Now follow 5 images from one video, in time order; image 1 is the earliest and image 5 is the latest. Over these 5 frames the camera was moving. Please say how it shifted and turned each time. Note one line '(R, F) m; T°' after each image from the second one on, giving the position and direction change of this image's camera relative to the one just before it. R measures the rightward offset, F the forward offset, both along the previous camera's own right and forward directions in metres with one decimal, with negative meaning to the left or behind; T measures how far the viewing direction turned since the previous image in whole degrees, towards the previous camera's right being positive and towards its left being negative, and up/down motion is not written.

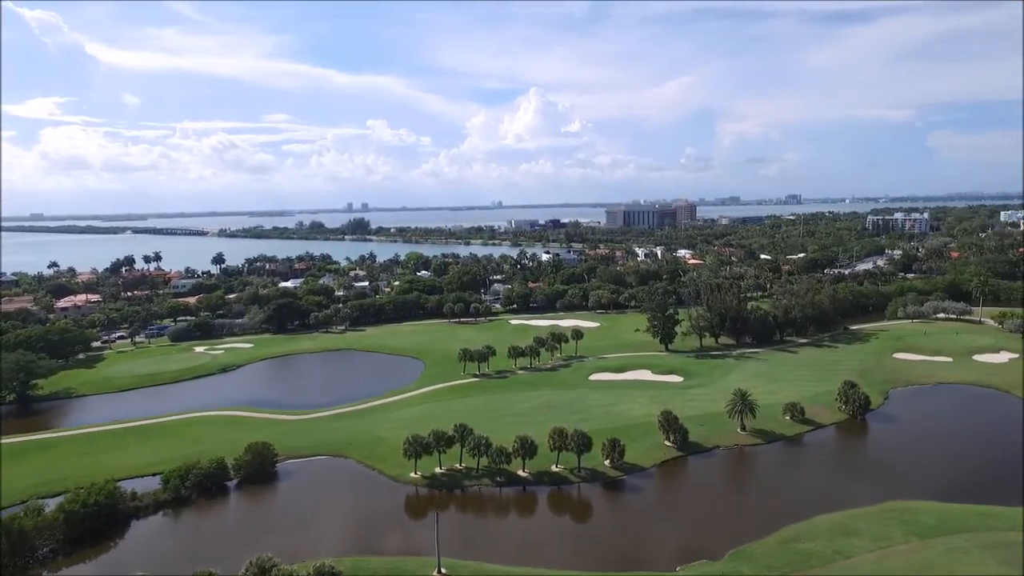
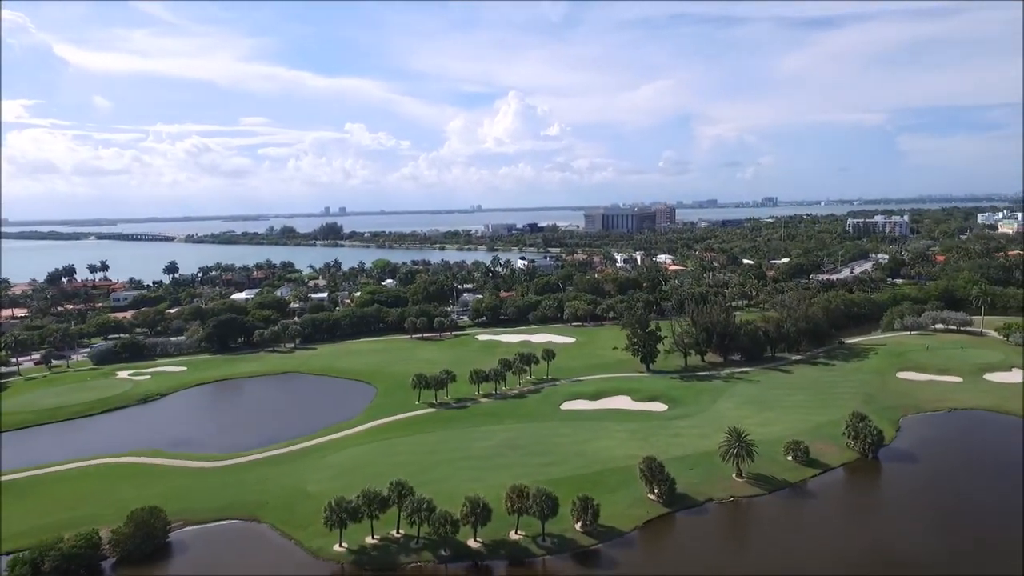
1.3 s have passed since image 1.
(+1.5, +6.5) m; +2°
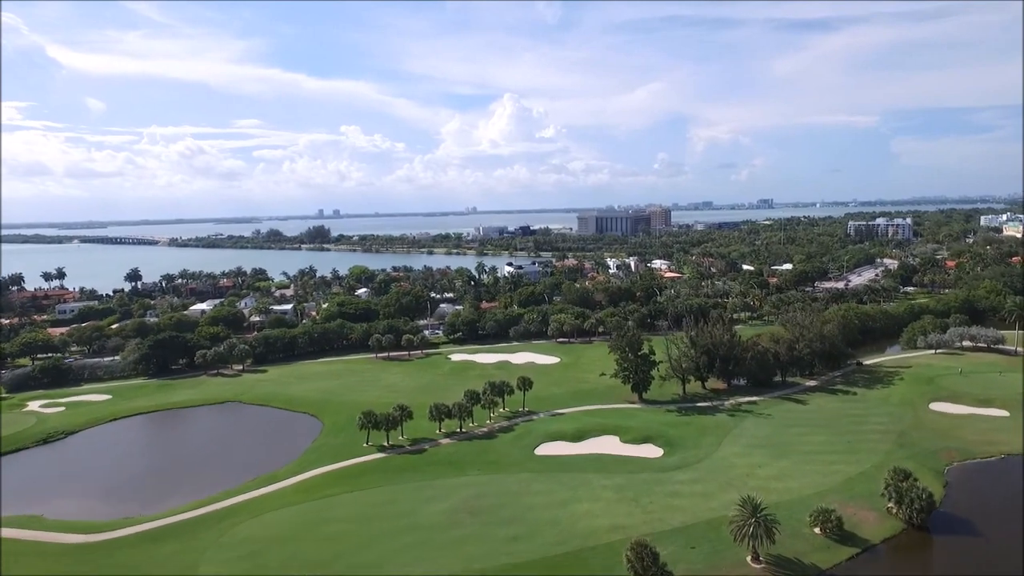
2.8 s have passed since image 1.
(+1.9, +7.6) m; 0°
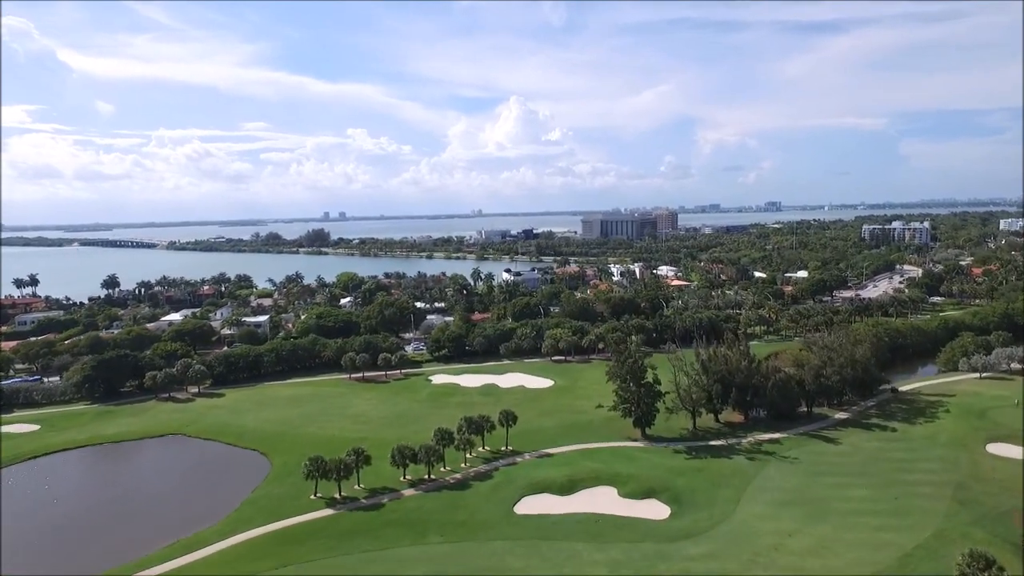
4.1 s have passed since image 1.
(+1.6, +6.6) m; -1°
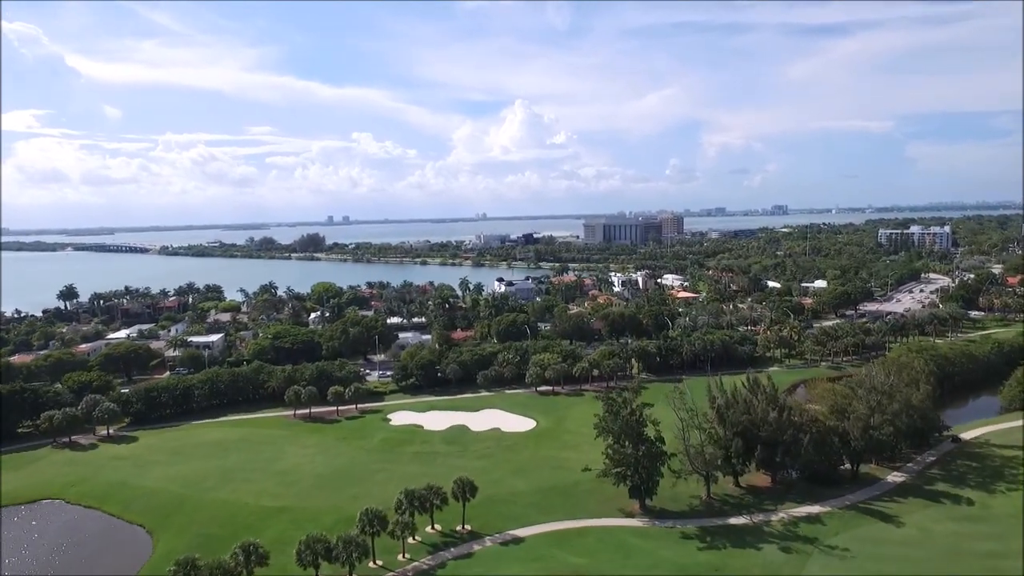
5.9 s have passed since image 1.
(+2.3, +9.3) m; 0°
